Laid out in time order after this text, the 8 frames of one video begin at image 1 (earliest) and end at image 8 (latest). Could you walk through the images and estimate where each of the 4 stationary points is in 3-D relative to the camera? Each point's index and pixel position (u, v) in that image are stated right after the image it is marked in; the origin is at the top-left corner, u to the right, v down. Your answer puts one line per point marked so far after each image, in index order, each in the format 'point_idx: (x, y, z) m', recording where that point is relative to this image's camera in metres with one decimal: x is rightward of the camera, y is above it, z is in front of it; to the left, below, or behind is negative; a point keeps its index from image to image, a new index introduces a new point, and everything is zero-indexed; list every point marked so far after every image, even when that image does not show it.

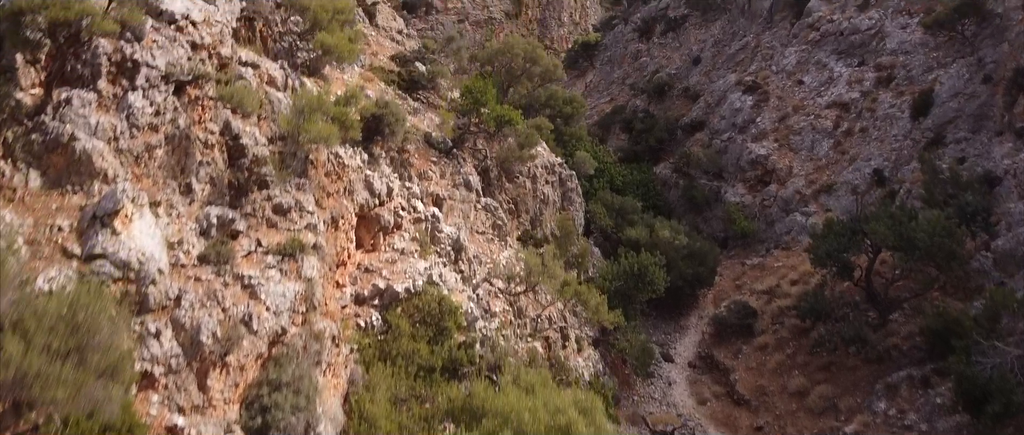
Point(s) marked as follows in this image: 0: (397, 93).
0: (-2.2, +2.3, +13.1) m
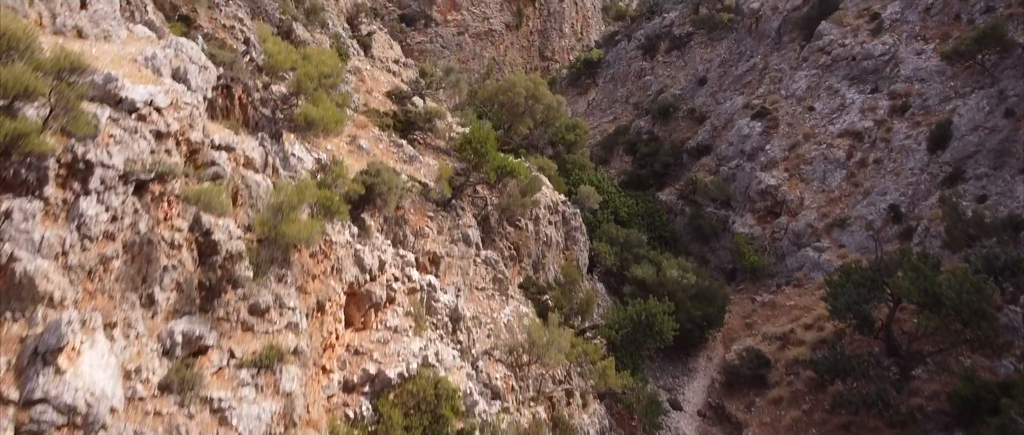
0: (-2.2, +1.3, +12.3) m
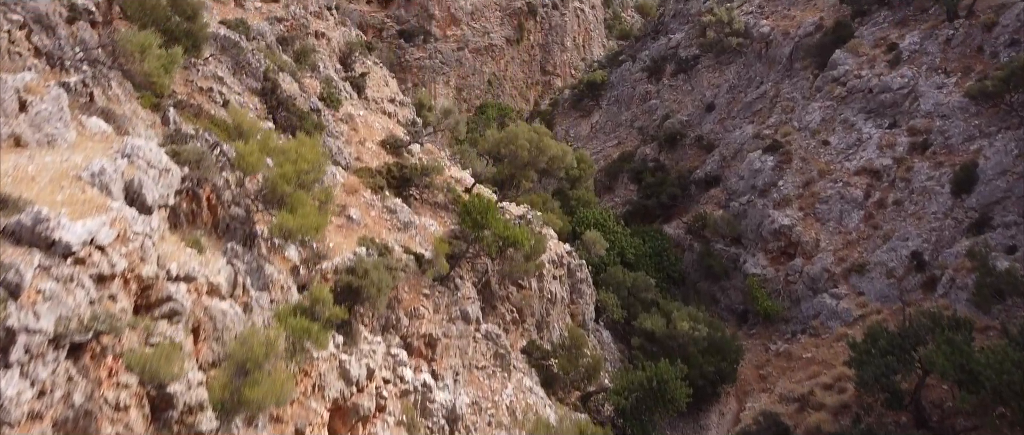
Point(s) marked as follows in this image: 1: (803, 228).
0: (-2.1, +0.2, +11.4) m
1: (+8.3, -0.3, +19.7) m
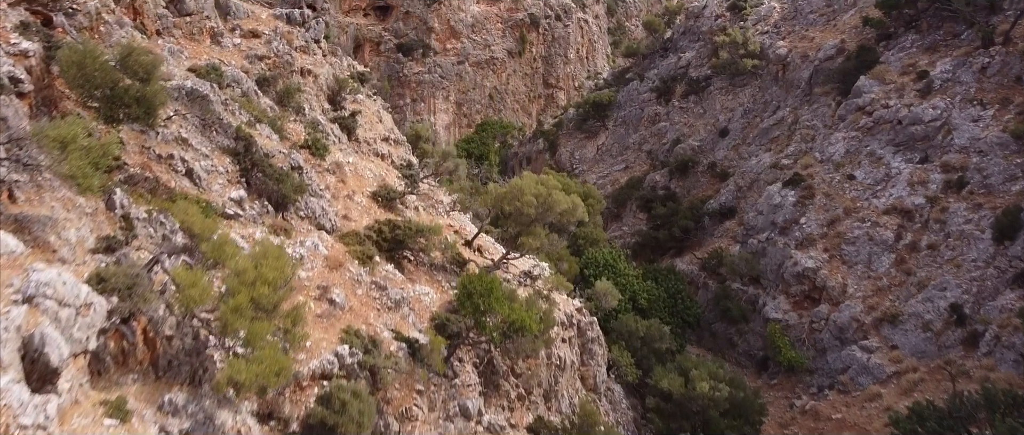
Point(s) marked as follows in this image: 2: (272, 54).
0: (-2.0, -0.9, +10.1) m
1: (+8.4, -1.4, +18.3) m
2: (-4.7, +3.2, +13.6) m
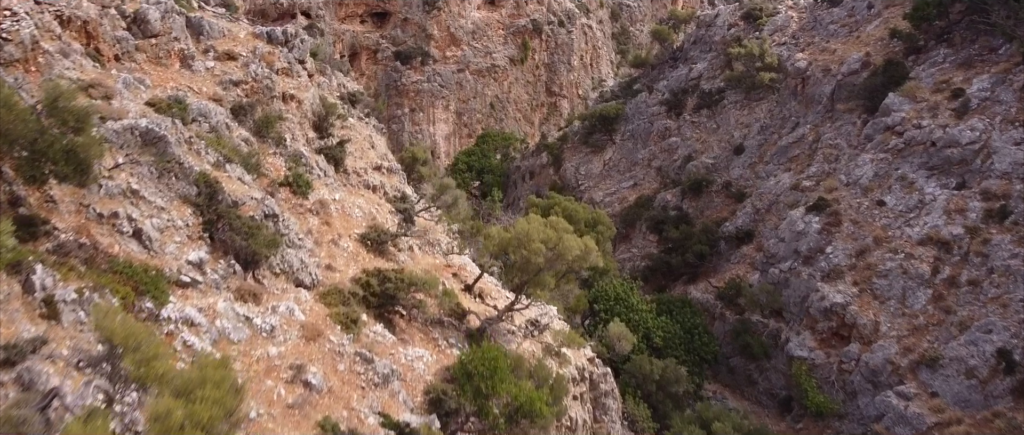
0: (-1.9, -1.7, +8.7) m
1: (+8.5, -2.2, +16.9) m
2: (-4.6, +2.4, +12.2) m
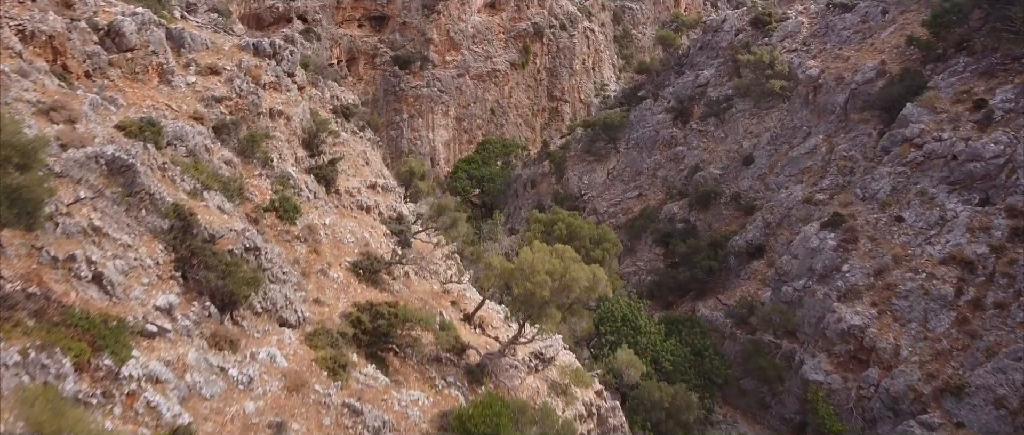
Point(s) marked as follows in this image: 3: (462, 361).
0: (-1.9, -2.1, +7.9) m
1: (+8.5, -2.6, +16.1) m
2: (-4.5, +2.0, +11.4) m
3: (-0.8, -2.1, +10.1) m
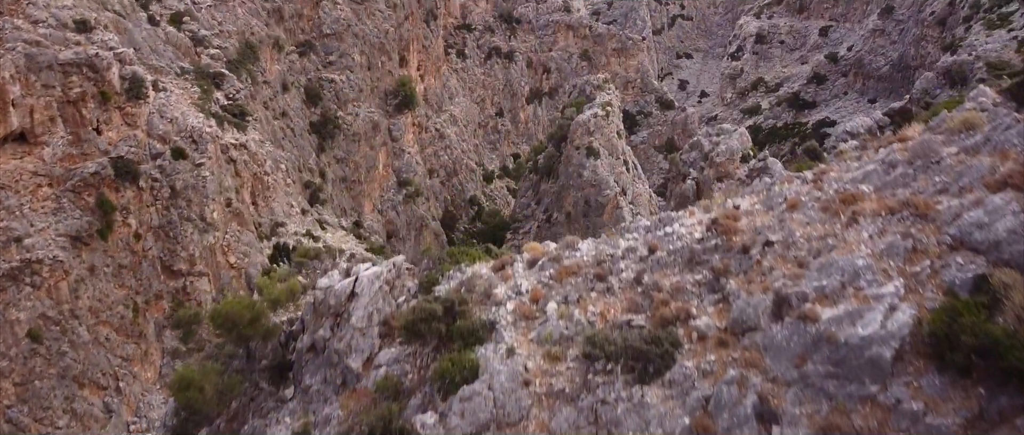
0: (-1.9, -3.1, +6.7) m
1: (+8.6, -3.6, +15.0) m
2: (-4.5, +1.0, +10.2) m
3: (-0.7, -3.1, +8.9) m
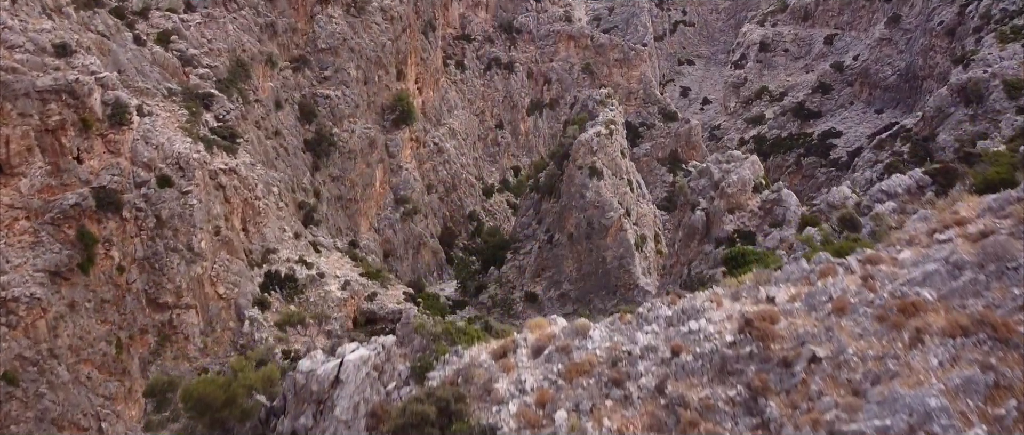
0: (-1.8, -3.8, +6.0) m
1: (+8.6, -4.3, +14.3) m
2: (-4.5, +0.3, +9.5) m
3: (-0.7, -3.8, +8.2) m
